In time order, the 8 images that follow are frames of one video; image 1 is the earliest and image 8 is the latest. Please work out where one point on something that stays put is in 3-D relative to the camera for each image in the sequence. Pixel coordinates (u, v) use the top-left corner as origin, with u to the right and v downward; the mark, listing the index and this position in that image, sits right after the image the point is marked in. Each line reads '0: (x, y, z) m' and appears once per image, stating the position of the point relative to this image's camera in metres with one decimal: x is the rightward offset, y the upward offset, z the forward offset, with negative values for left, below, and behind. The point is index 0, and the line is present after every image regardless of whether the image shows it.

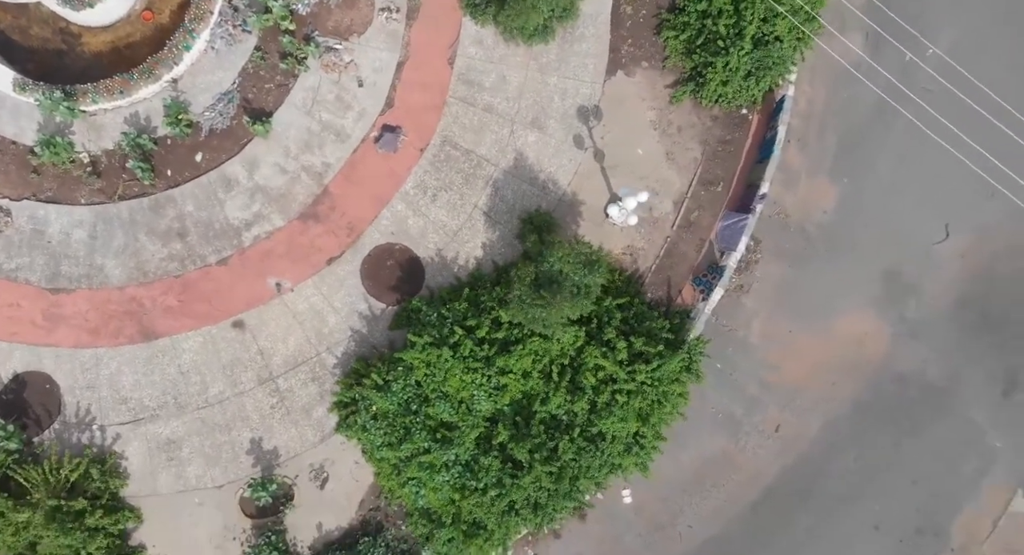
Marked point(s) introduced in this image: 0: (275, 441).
0: (-4.3, -2.9, +18.2) m
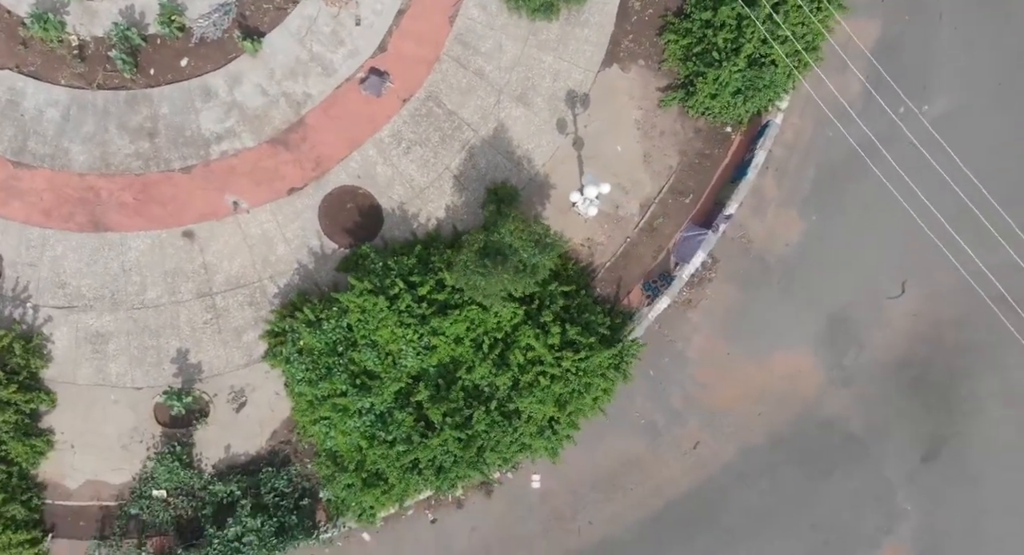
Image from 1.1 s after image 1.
0: (-5.6, -1.4, +18.2) m
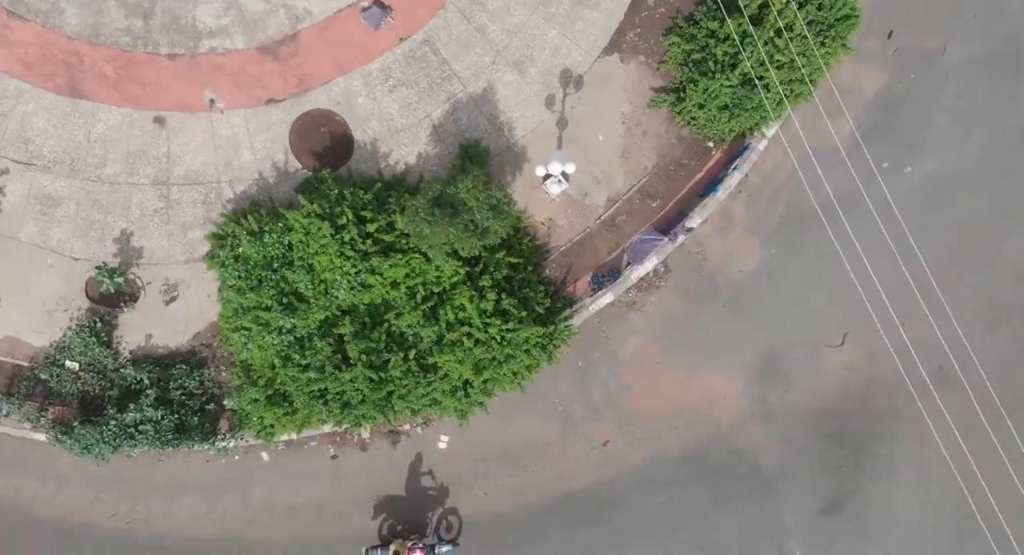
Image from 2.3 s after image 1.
0: (-6.6, +0.6, +18.2) m
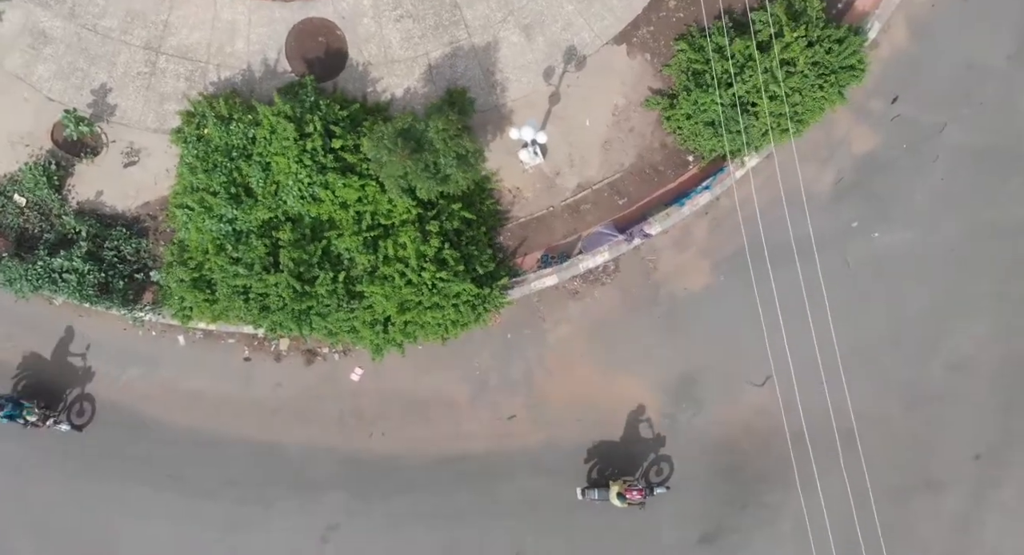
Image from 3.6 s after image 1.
0: (-7.1, +3.2, +18.3) m
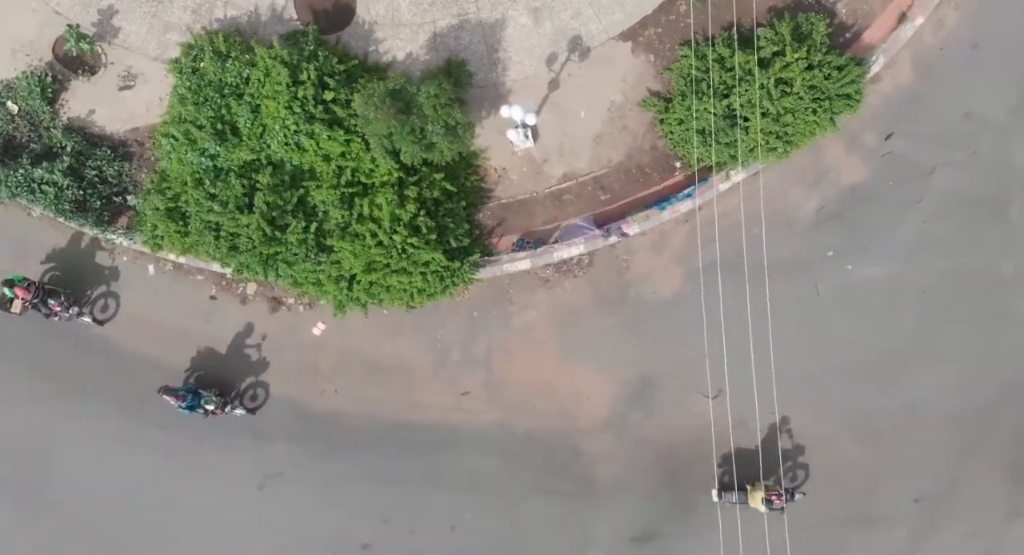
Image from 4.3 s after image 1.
0: (-7.0, +4.6, +18.4) m
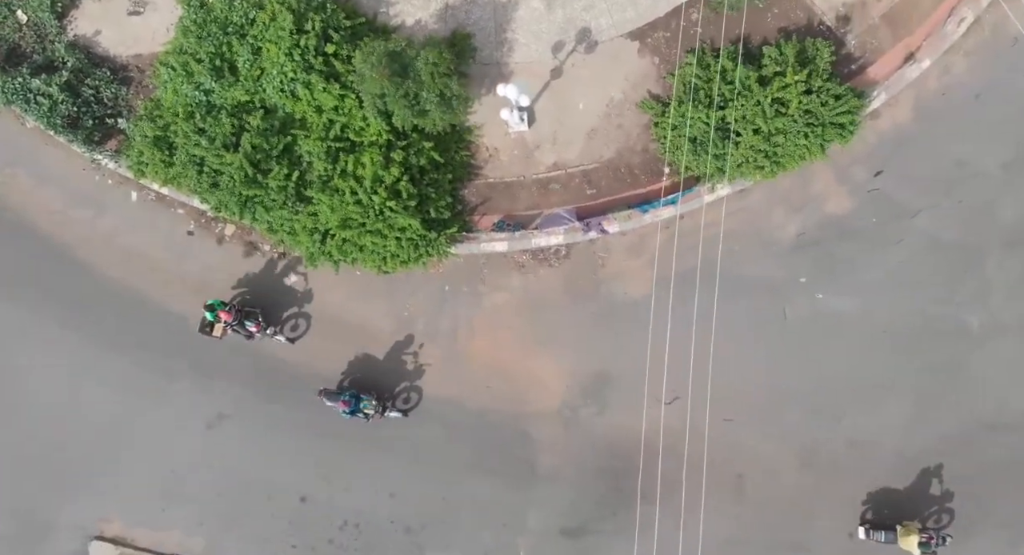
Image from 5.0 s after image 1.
0: (-6.7, +6.0, +18.5) m
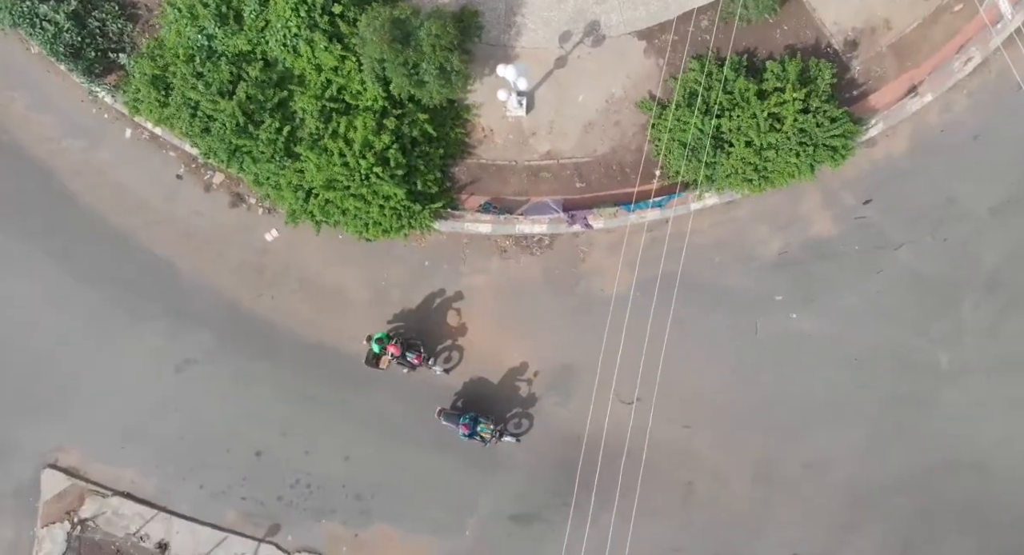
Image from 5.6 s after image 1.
0: (-6.3, +7.1, +18.5) m
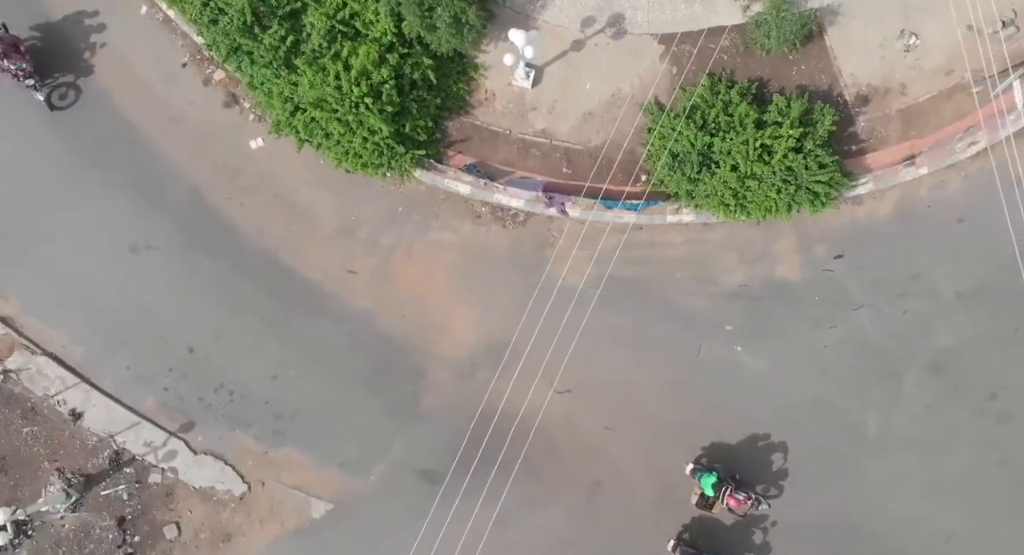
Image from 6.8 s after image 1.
0: (-5.0, +9.1, +18.6) m
